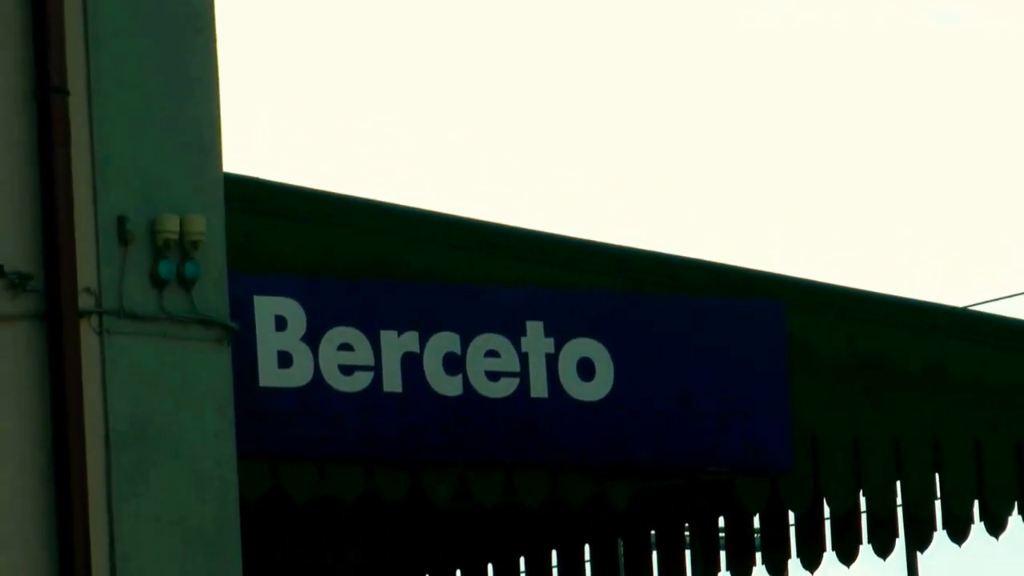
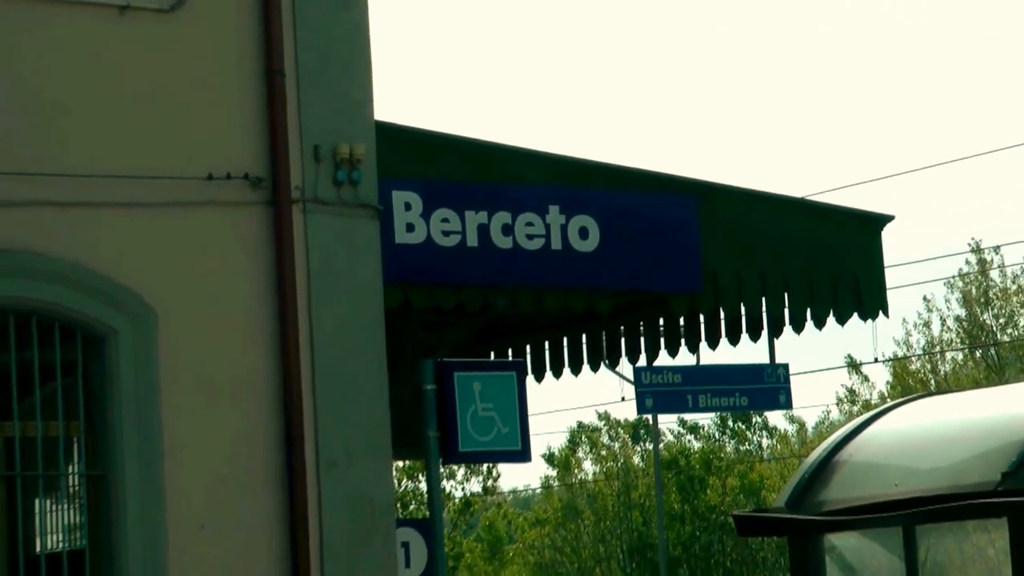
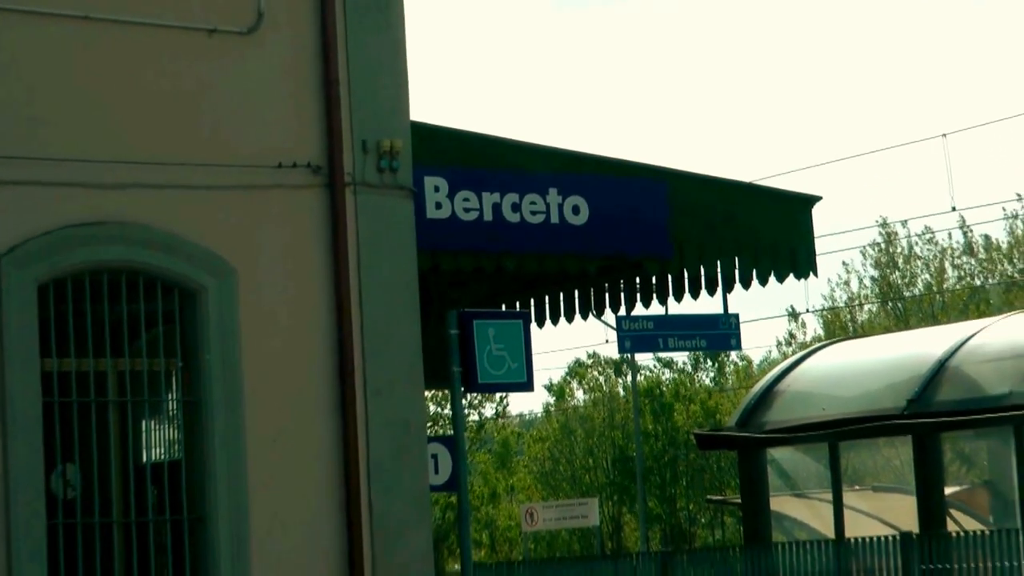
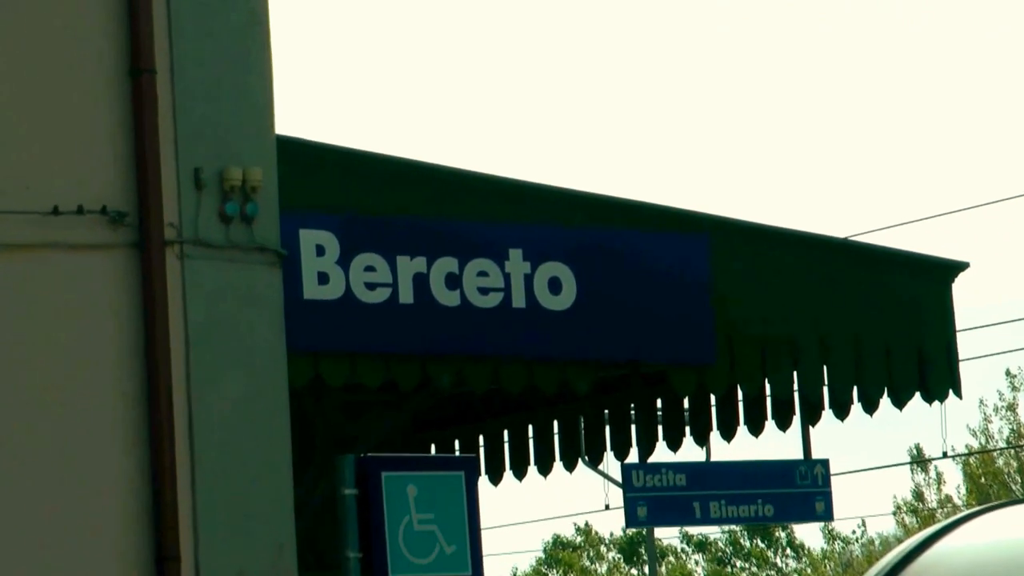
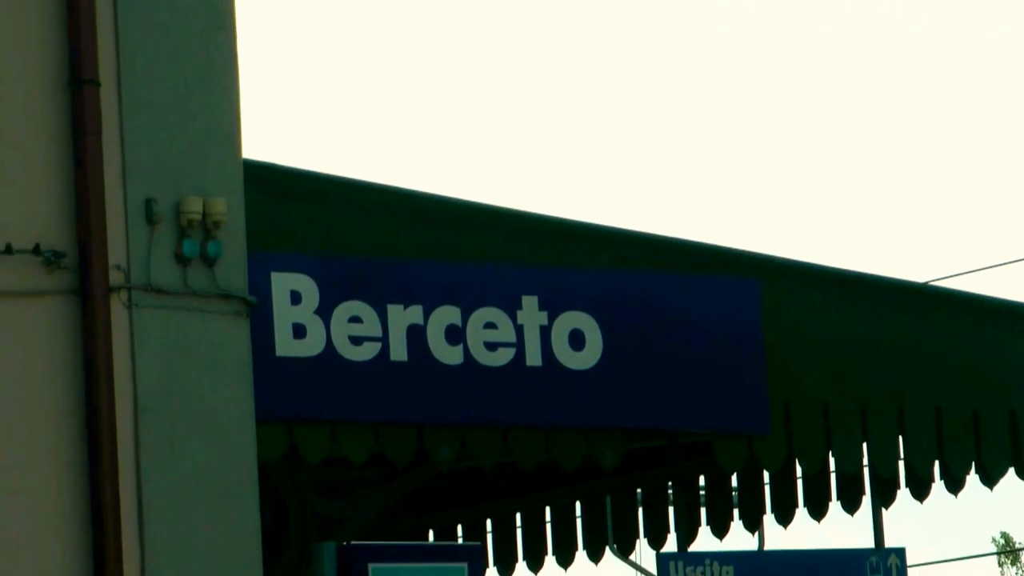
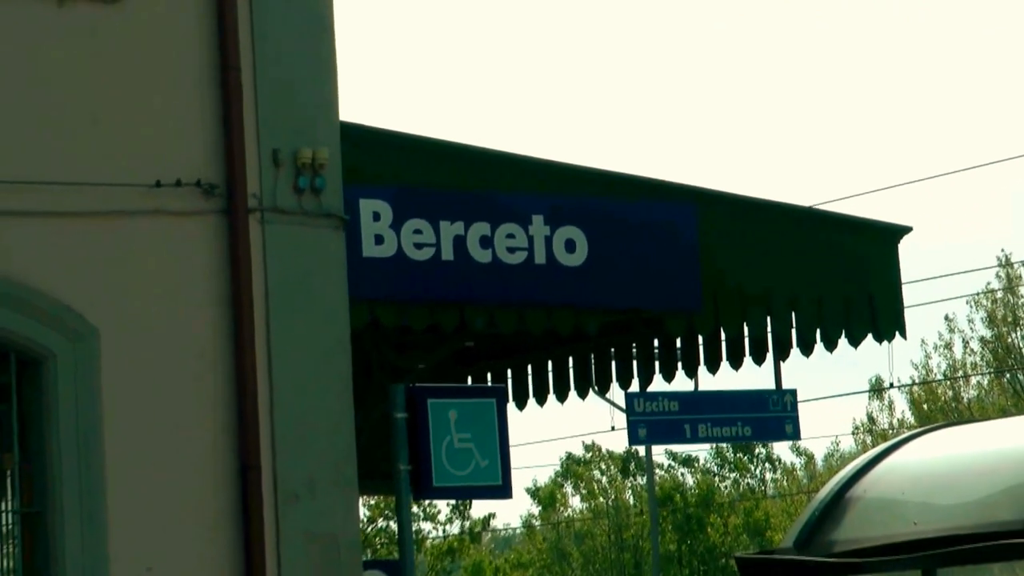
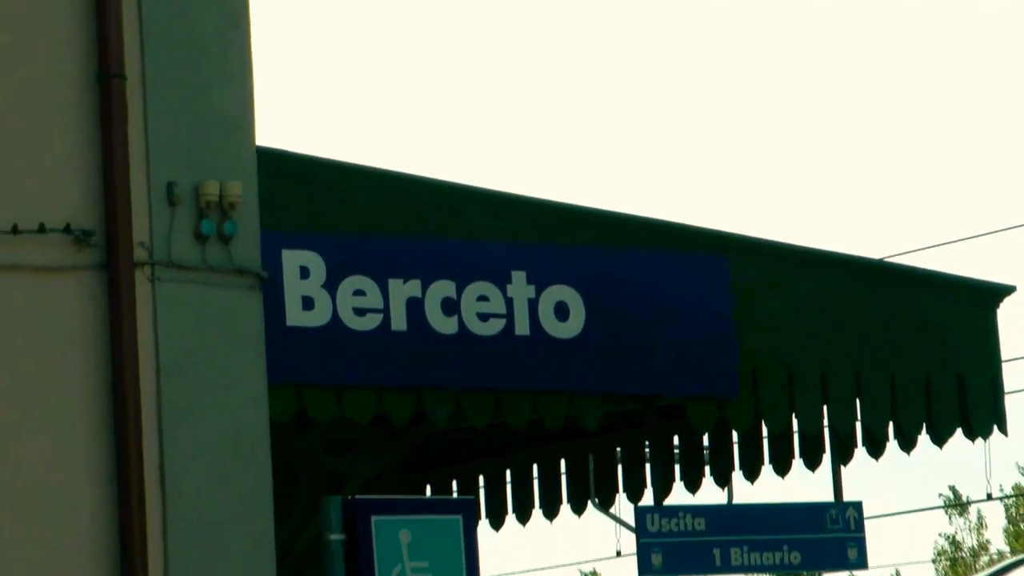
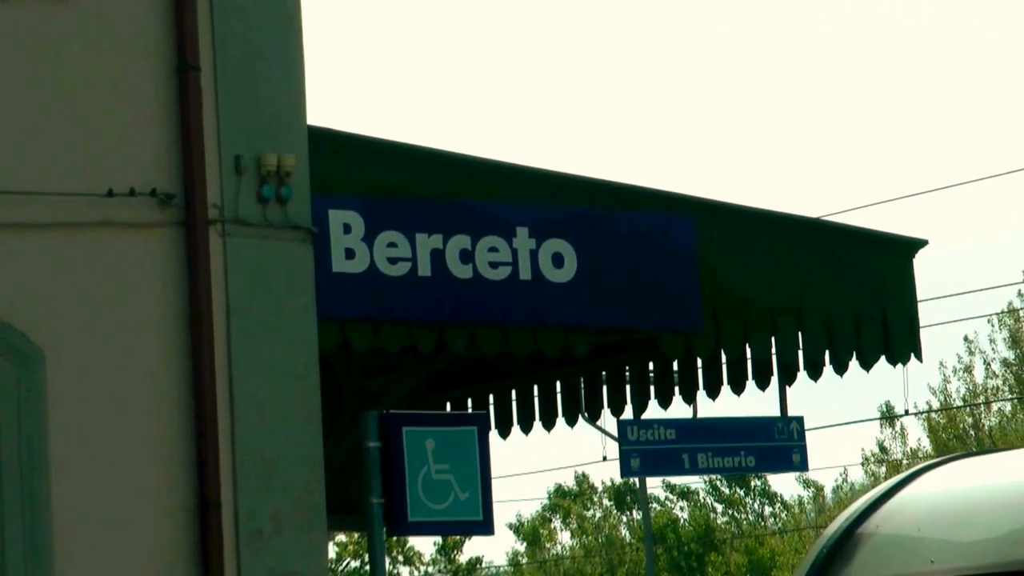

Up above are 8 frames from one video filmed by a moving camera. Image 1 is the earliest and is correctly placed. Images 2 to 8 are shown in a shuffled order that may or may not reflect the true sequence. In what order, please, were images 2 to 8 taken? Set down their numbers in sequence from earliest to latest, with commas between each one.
5, 7, 4, 8, 6, 2, 3
